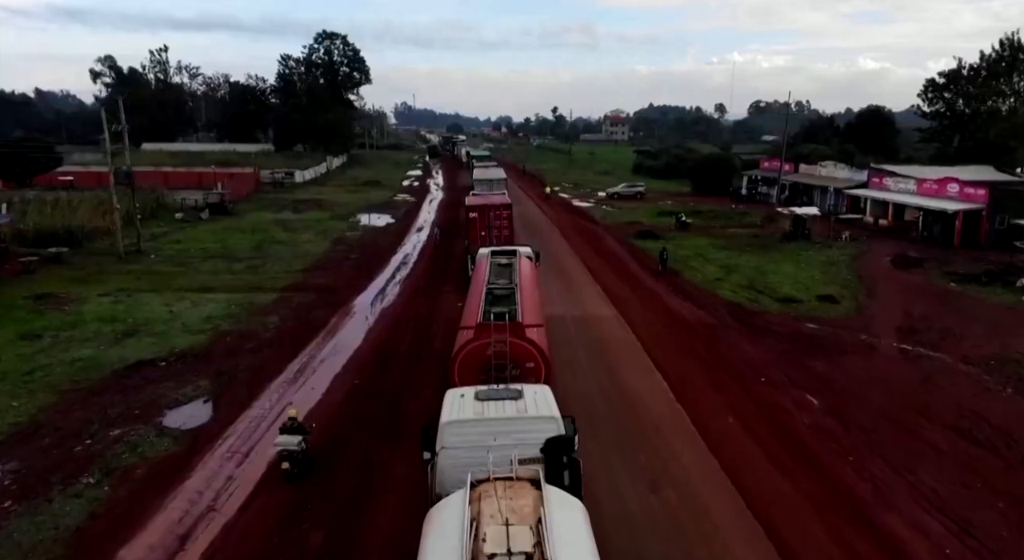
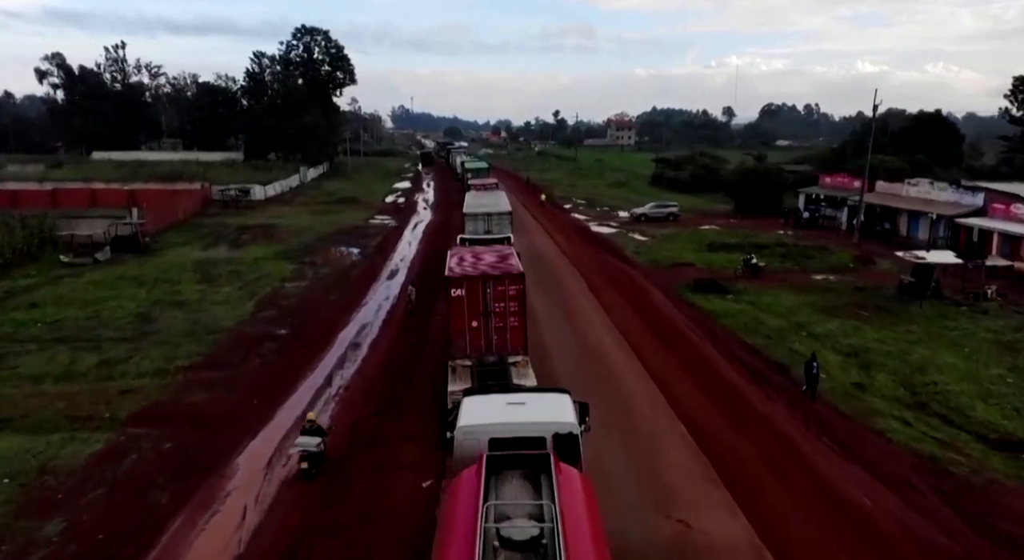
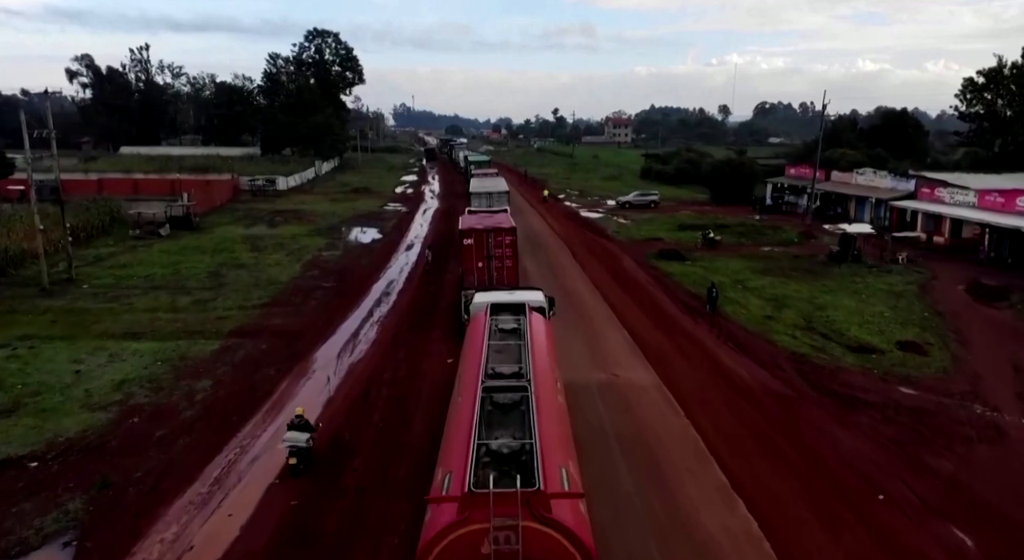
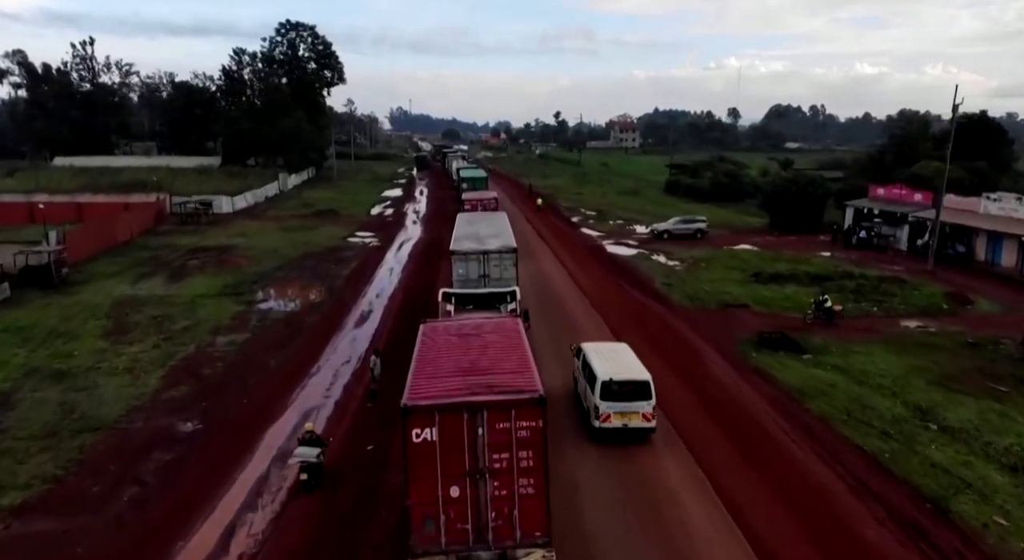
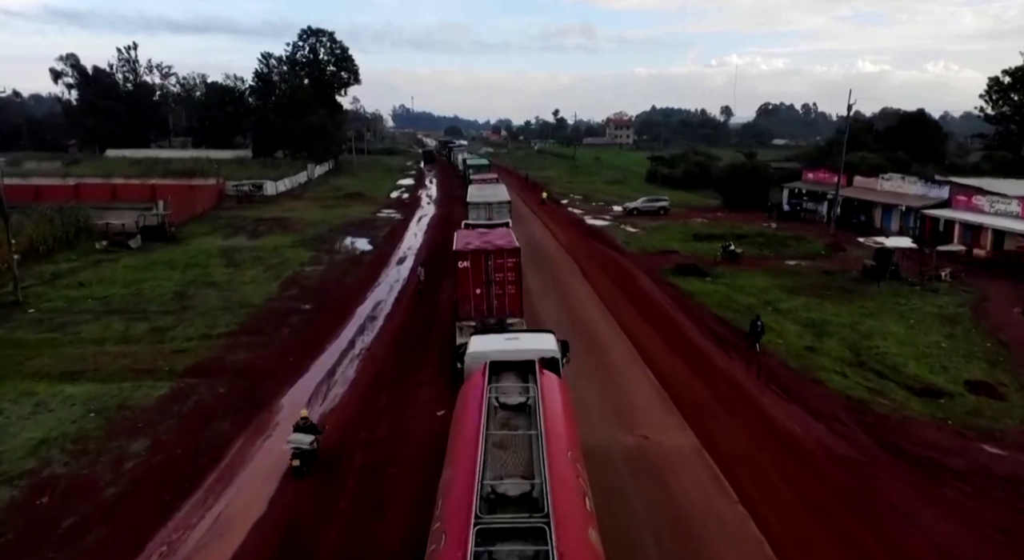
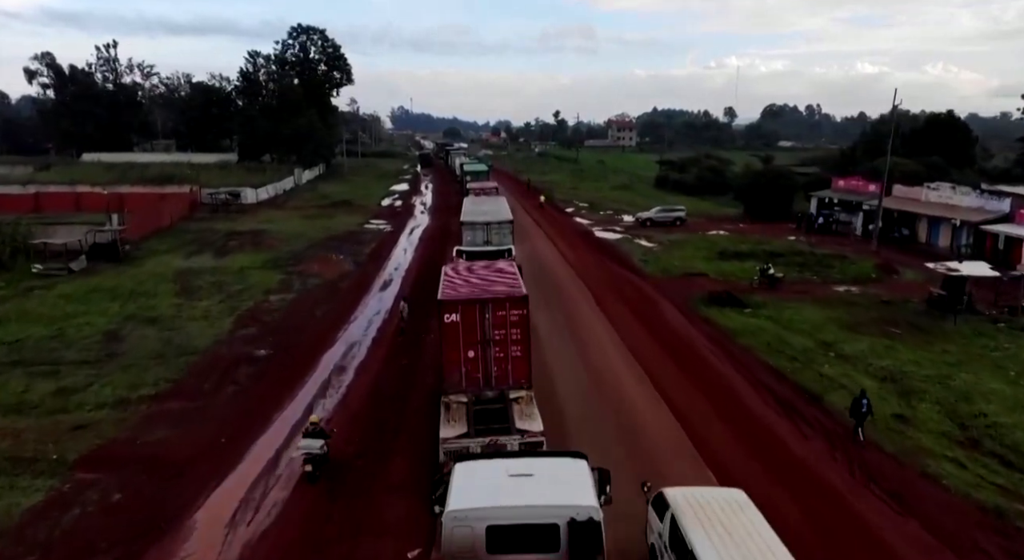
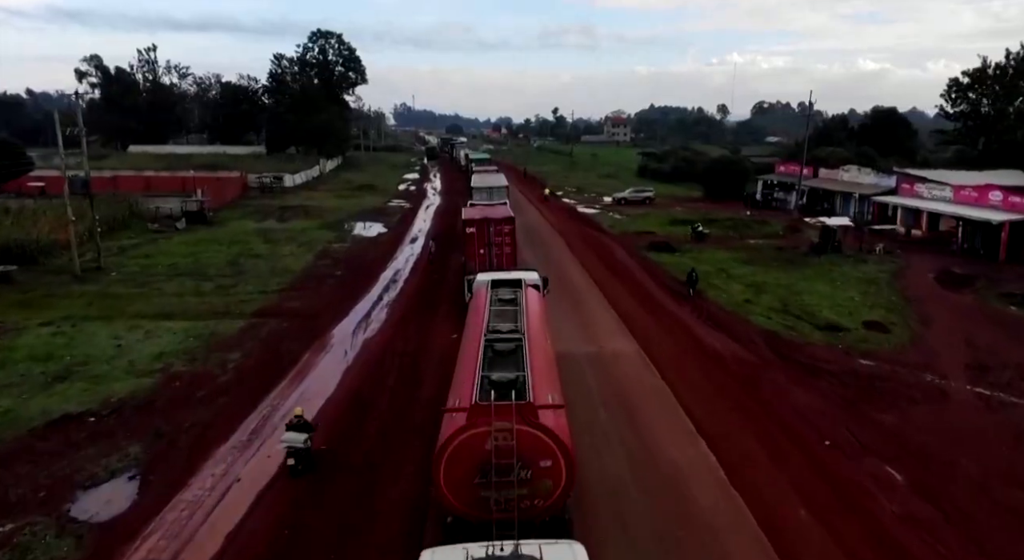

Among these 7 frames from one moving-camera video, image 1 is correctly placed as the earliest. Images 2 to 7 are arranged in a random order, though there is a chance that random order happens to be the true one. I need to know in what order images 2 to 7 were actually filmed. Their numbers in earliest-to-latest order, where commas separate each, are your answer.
7, 3, 5, 2, 6, 4
